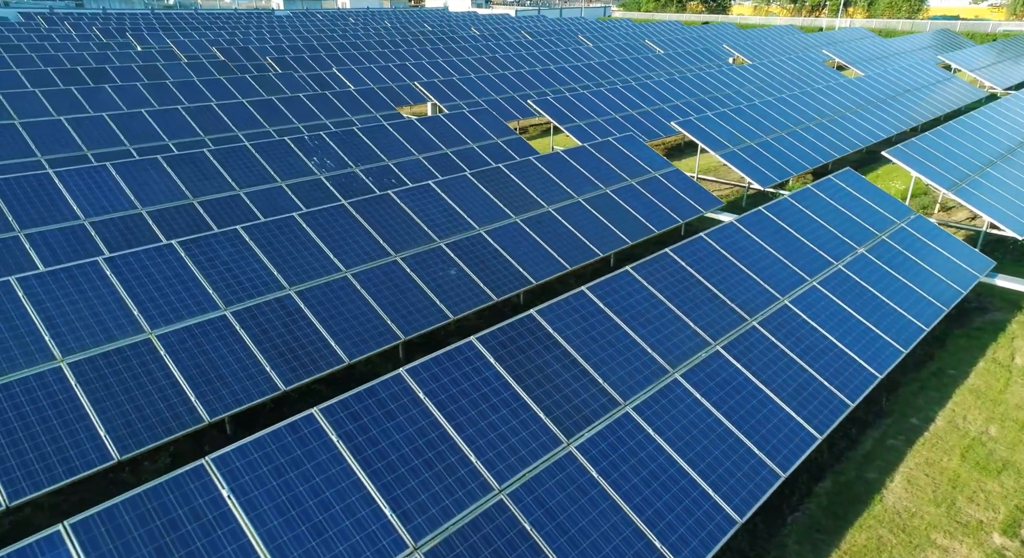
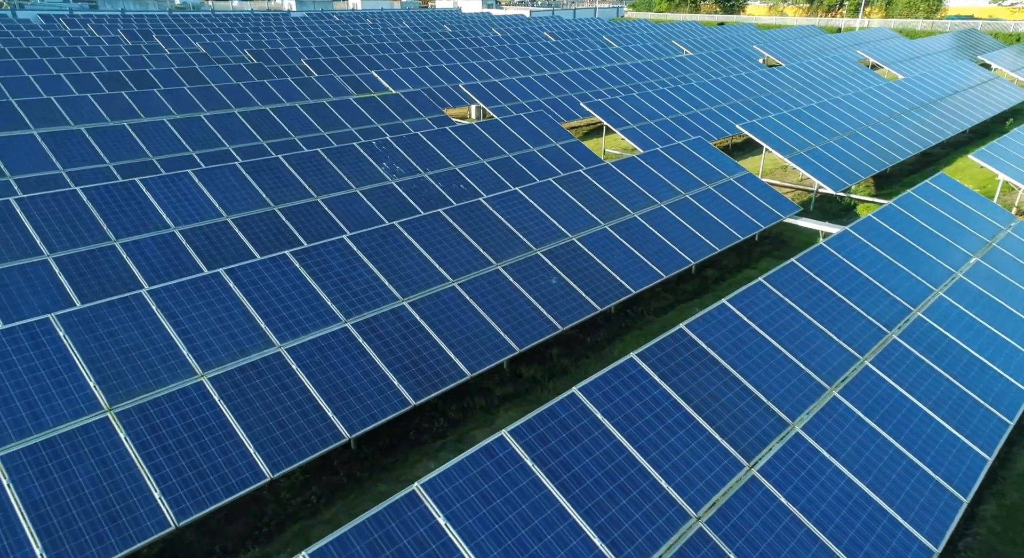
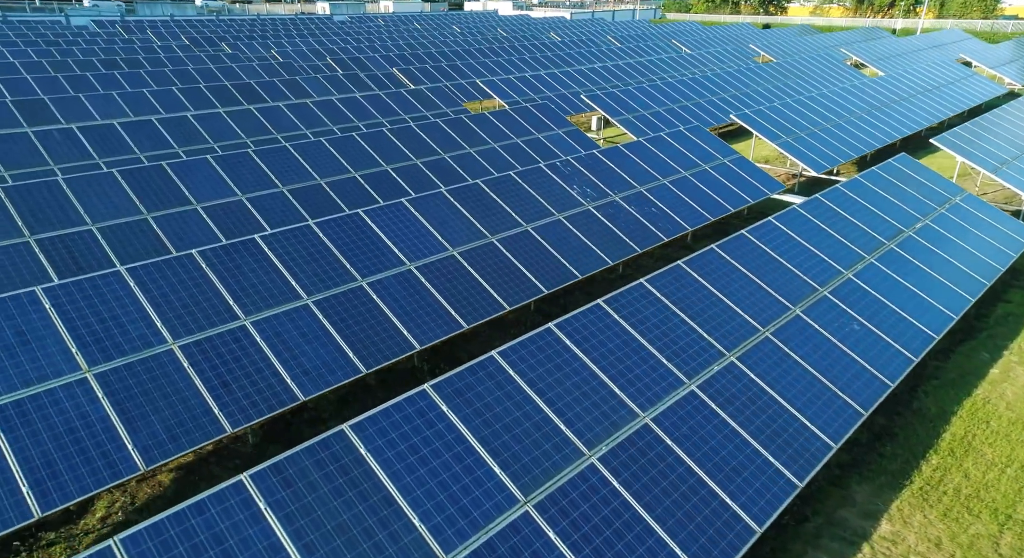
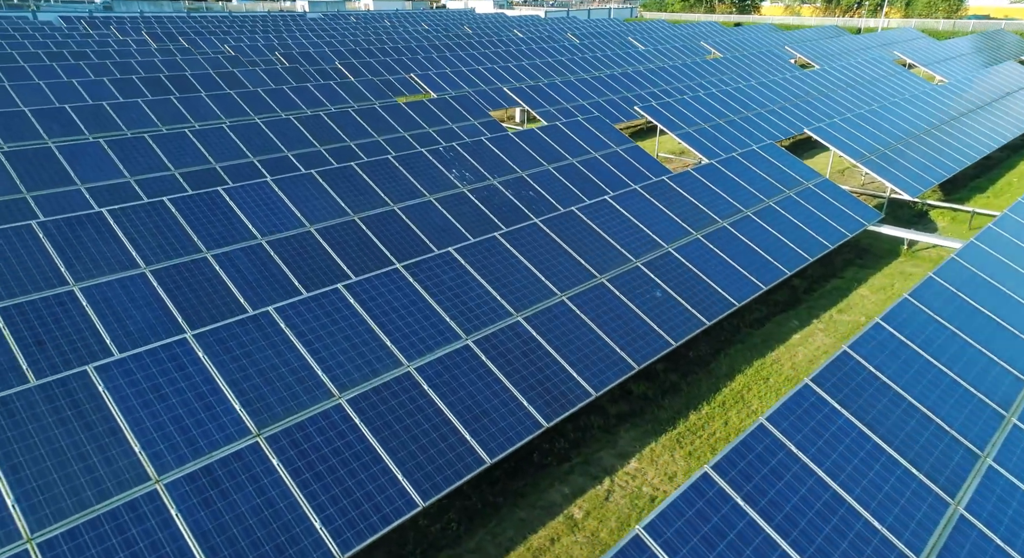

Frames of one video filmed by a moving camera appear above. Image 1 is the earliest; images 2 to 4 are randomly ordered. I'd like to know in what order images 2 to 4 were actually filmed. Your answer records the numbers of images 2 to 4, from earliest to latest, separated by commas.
2, 4, 3
